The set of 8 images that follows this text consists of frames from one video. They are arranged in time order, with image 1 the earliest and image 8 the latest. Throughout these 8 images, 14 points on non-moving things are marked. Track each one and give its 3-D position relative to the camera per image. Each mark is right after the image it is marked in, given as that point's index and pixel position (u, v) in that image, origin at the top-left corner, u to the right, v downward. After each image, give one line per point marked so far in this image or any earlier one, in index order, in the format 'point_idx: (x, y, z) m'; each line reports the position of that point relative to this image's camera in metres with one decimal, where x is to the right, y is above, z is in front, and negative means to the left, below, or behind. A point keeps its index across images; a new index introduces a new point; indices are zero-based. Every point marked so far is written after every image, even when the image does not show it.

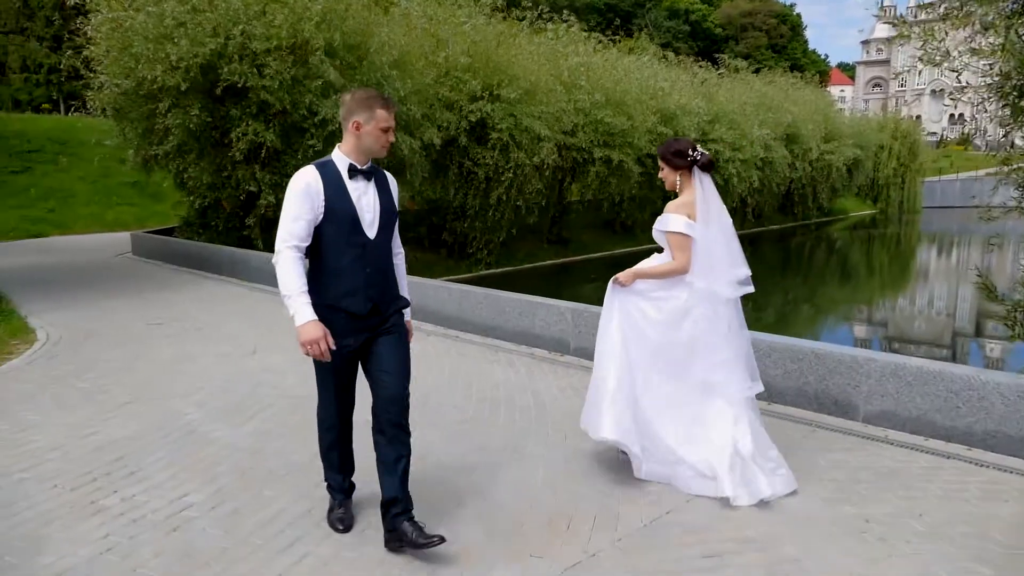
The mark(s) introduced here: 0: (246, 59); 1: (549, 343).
0: (-3.9, +3.4, +11.6) m
1: (+0.3, -0.4, +6.3) m
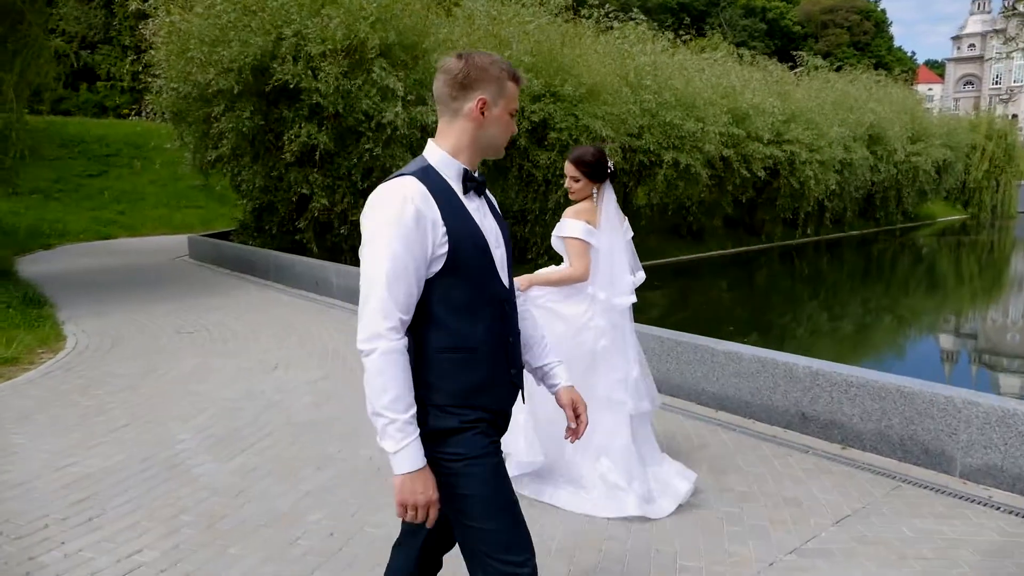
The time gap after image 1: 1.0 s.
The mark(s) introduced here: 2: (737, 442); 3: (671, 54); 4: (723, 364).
0: (-3.0, +3.3, +11.3) m
1: (+0.6, -0.6, +5.7) m
2: (+1.2, -0.8, +4.3) m
3: (+4.0, +5.9, +19.5) m
4: (+1.3, -0.5, +4.8) m
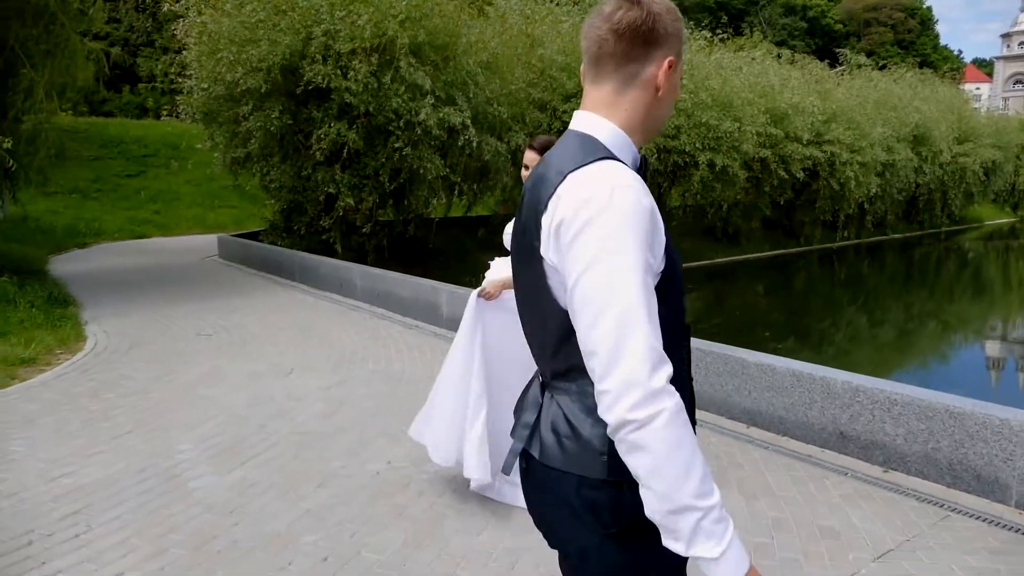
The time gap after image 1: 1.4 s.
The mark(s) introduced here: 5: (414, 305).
0: (-2.6, +3.3, +11.2) m
1: (+0.7, -0.6, +5.5) m
2: (+1.3, -0.9, +4.0) m
3: (+4.8, +5.8, +19.1) m
4: (+1.4, -0.5, +4.5) m
5: (-1.0, -0.2, +7.8) m
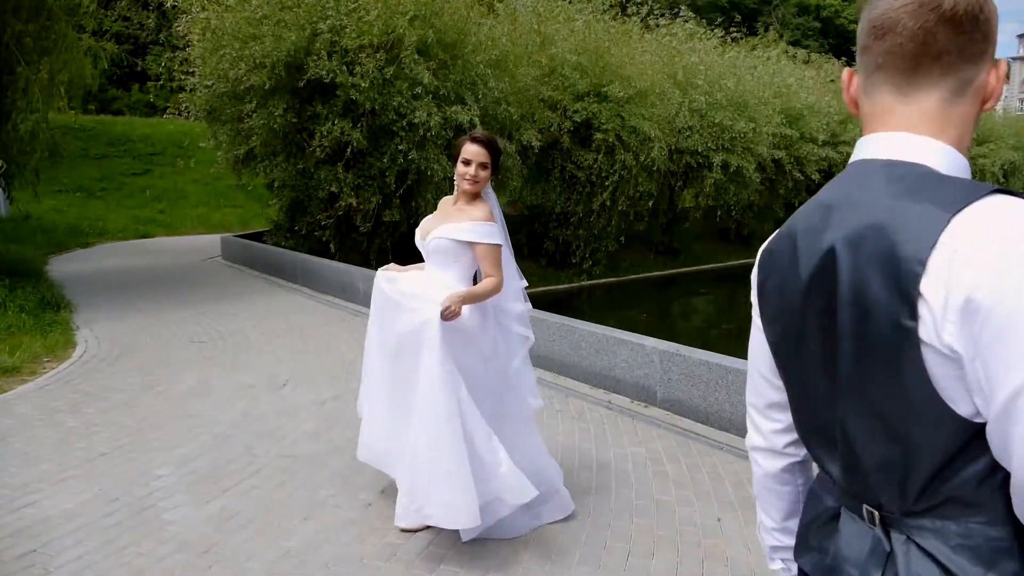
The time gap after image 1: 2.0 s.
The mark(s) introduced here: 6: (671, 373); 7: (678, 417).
0: (-2.5, +3.2, +10.9) m
1: (+0.8, -0.7, +5.1) m
2: (+1.3, -1.0, +3.6) m
3: (+5.0, +5.7, +18.7) m
4: (+1.4, -0.6, +4.2) m
5: (-0.9, -0.2, +7.5) m
6: (+1.0, -0.5, +4.8) m
7: (+1.0, -0.8, +4.8) m
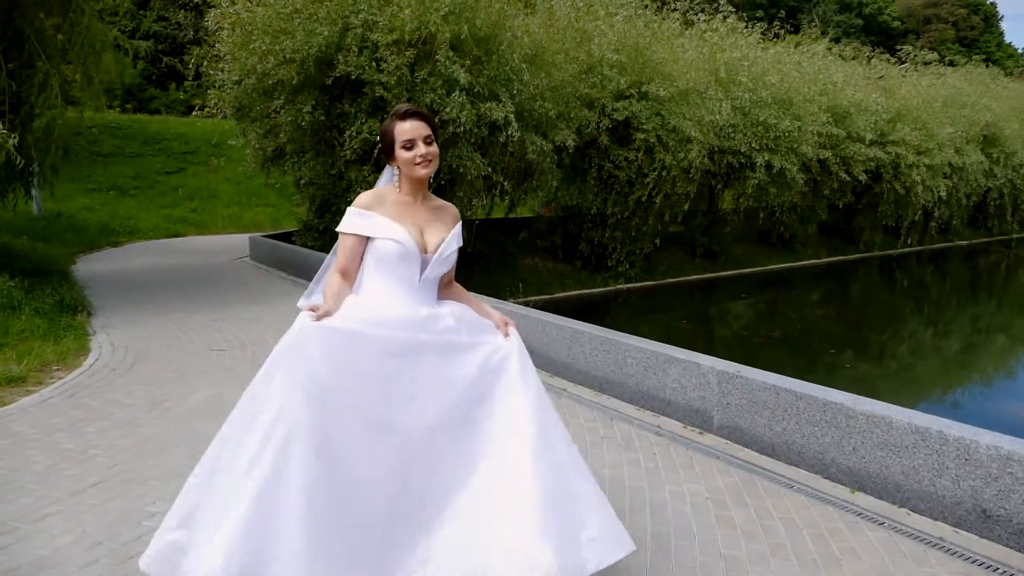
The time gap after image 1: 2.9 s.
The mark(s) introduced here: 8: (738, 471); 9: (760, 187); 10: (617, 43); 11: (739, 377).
0: (-2.0, +3.2, +10.5) m
1: (+1.0, -0.7, +4.6) m
2: (+1.5, -1.0, +3.1) m
3: (+5.9, +5.6, +18.0) m
4: (+1.6, -0.7, +3.6) m
5: (-0.6, -0.3, +7.0) m
6: (+1.2, -0.6, +4.3) m
7: (+1.2, -0.9, +4.2) m
8: (+1.1, -0.9, +3.9) m
9: (+5.2, +2.1, +16.3) m
10: (+1.8, +4.3, +13.7) m
11: (+1.2, -0.5, +4.2) m
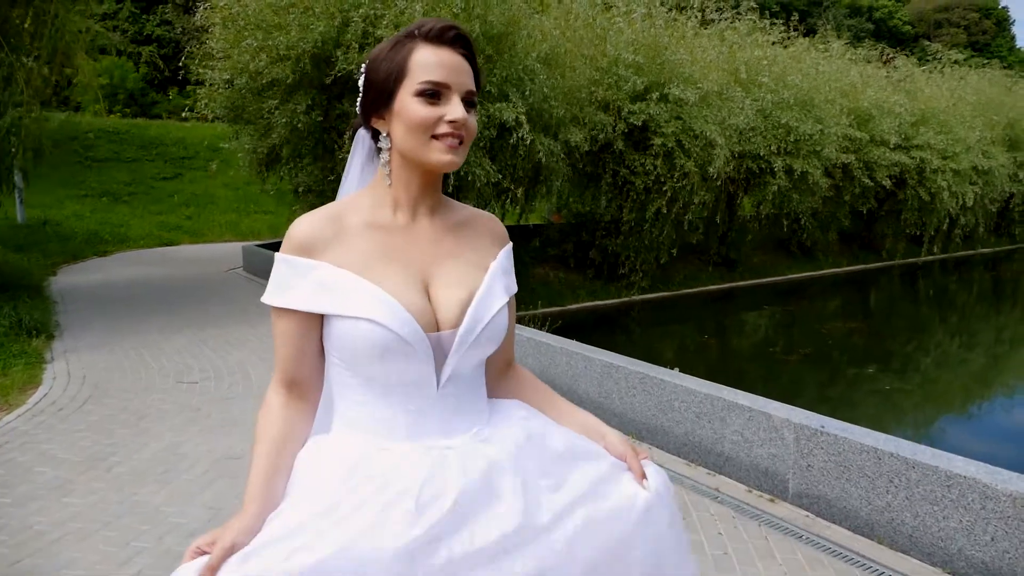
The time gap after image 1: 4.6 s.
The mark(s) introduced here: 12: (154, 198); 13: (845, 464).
0: (-1.8, +3.0, +9.7) m
1: (+1.1, -0.9, +3.7) m
2: (+1.6, -1.2, +2.2) m
3: (+6.1, +5.3, +17.2) m
4: (+1.7, -0.8, +2.7) m
5: (-0.4, -0.5, +6.2) m
6: (+1.3, -0.8, +3.4) m
7: (+1.4, -1.0, +3.3) m
8: (+1.2, -1.1, +3.0) m
9: (+5.4, +1.9, +15.4) m
10: (+2.0, +4.1, +12.8) m
11: (+1.3, -0.6, +3.3) m
12: (-9.1, +2.3, +19.7) m
13: (+1.4, -0.7, +3.3) m
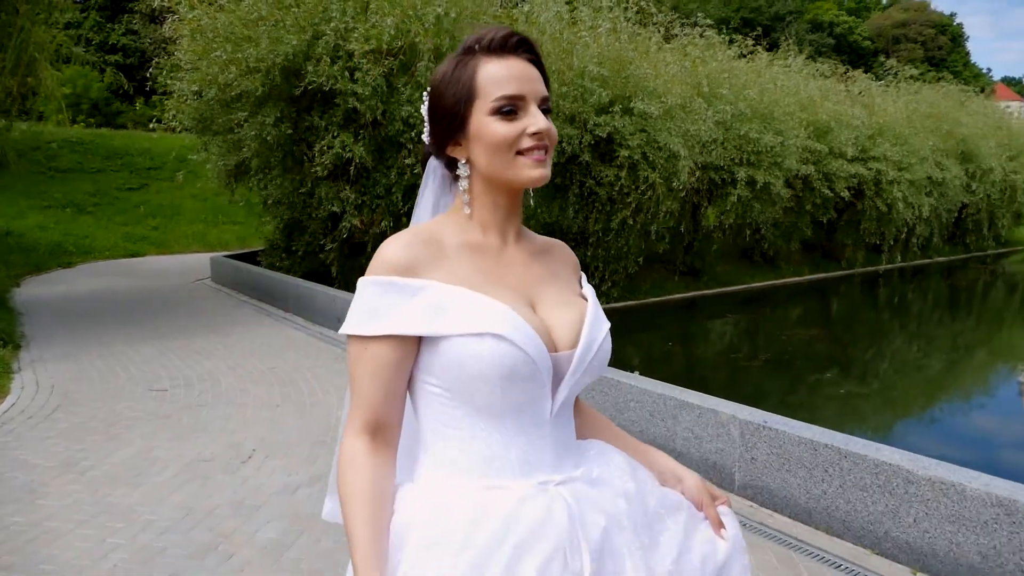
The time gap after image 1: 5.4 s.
0: (-2.2, +2.9, +9.8) m
1: (+0.9, -0.9, +3.9) m
2: (+1.5, -1.2, +2.4) m
3: (+5.4, +5.1, +17.6) m
4: (+1.6, -0.8, +3.0) m
5: (-0.7, -0.5, +6.3) m
6: (+1.1, -0.8, +3.6) m
7: (+1.2, -1.0, +3.6) m
8: (+1.1, -1.1, +3.2) m
9: (+4.7, +1.7, +15.8) m
10: (+1.4, +4.0, +13.1) m
11: (+1.2, -0.6, +3.6) m
12: (-9.9, +2.0, +19.6) m
13: (+1.2, -0.8, +3.5) m
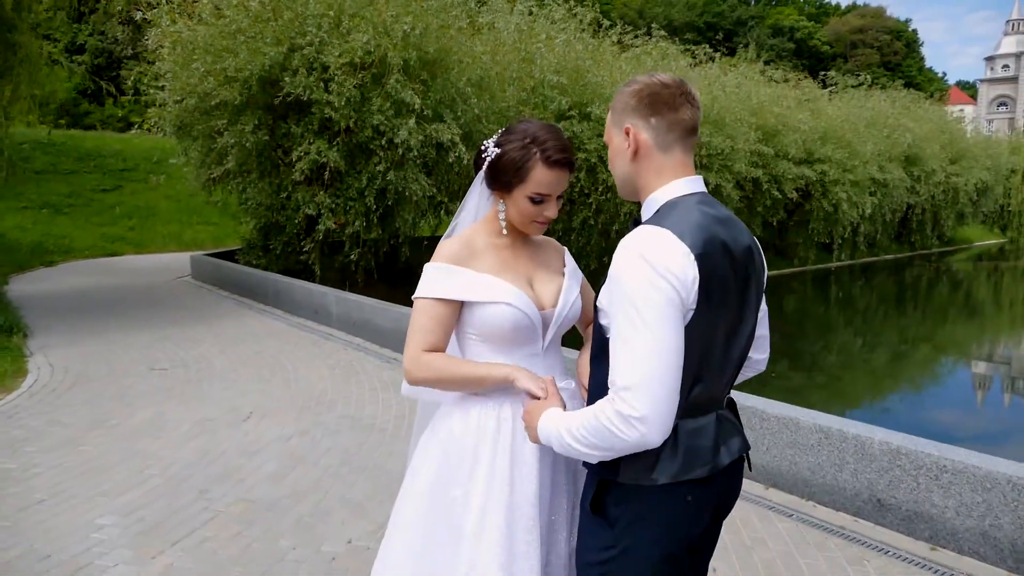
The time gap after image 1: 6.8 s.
0: (-2.8, +3.0, +10.6) m
1: (+0.6, -0.8, +4.9) m
2: (+1.2, -1.1, +3.4) m
3: (+4.5, +5.2, +18.7) m
4: (+1.3, -0.7, +3.9) m
5: (-1.1, -0.4, +7.2) m
6: (+0.9, -0.7, +4.6) m
7: (+0.9, -0.9, +4.5) m
8: (+0.8, -1.0, +4.2) m
9: (+4.0, +1.8, +16.9) m
10: (+0.8, +4.0, +14.1) m
11: (+0.9, -0.6, +4.5) m
12: (-10.7, +2.0, +20.1) m
13: (+0.9, -0.7, +4.4) m
